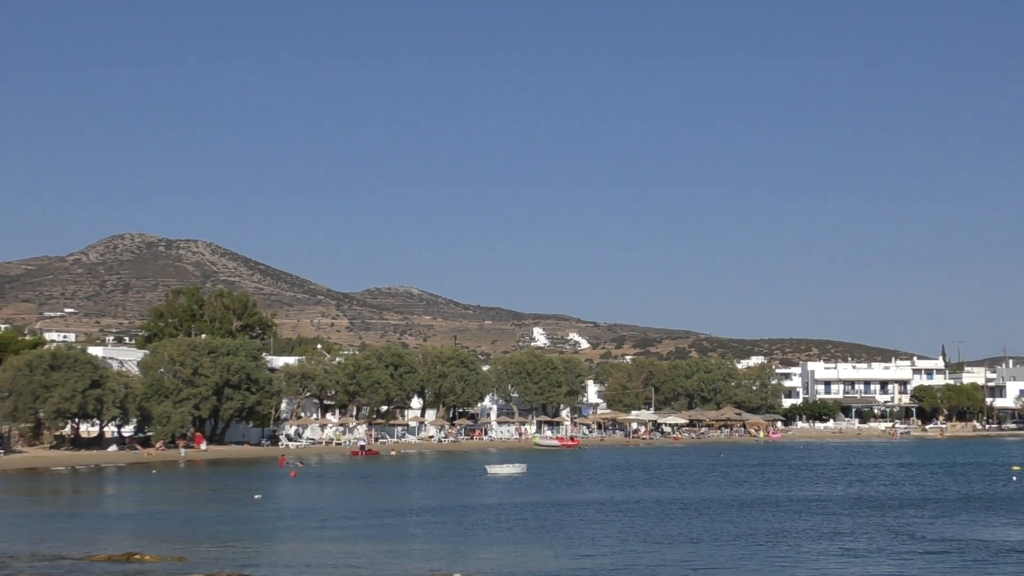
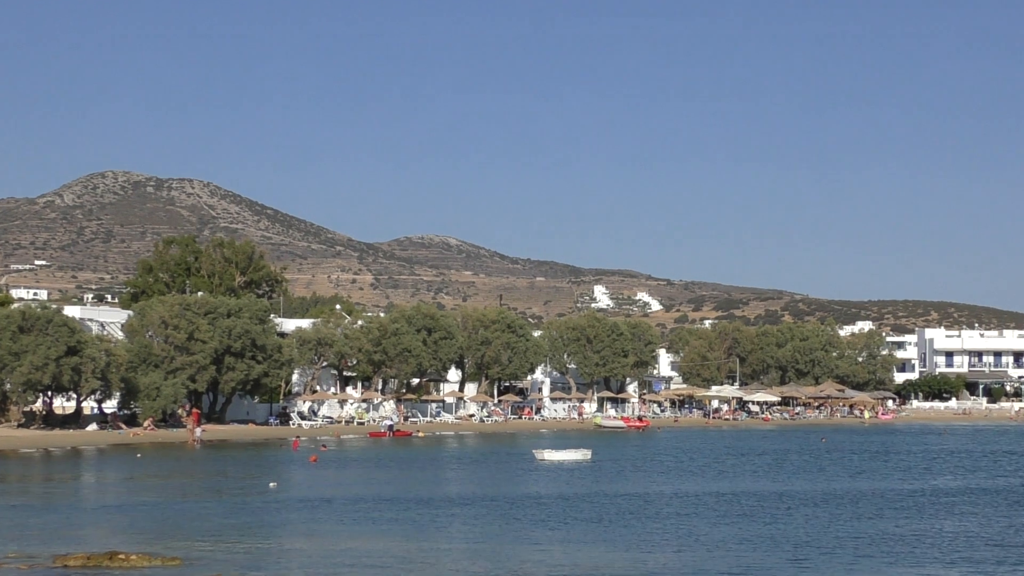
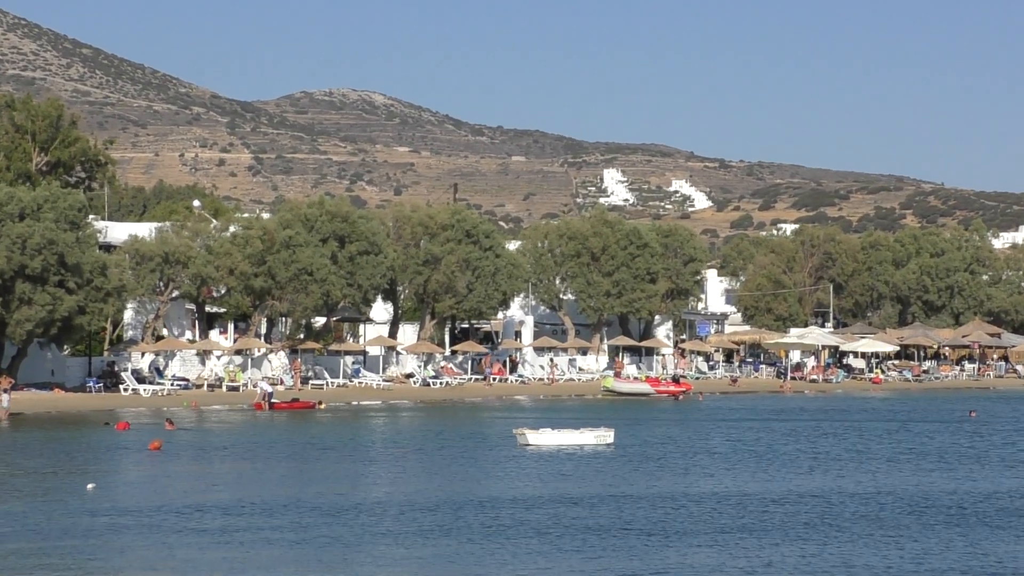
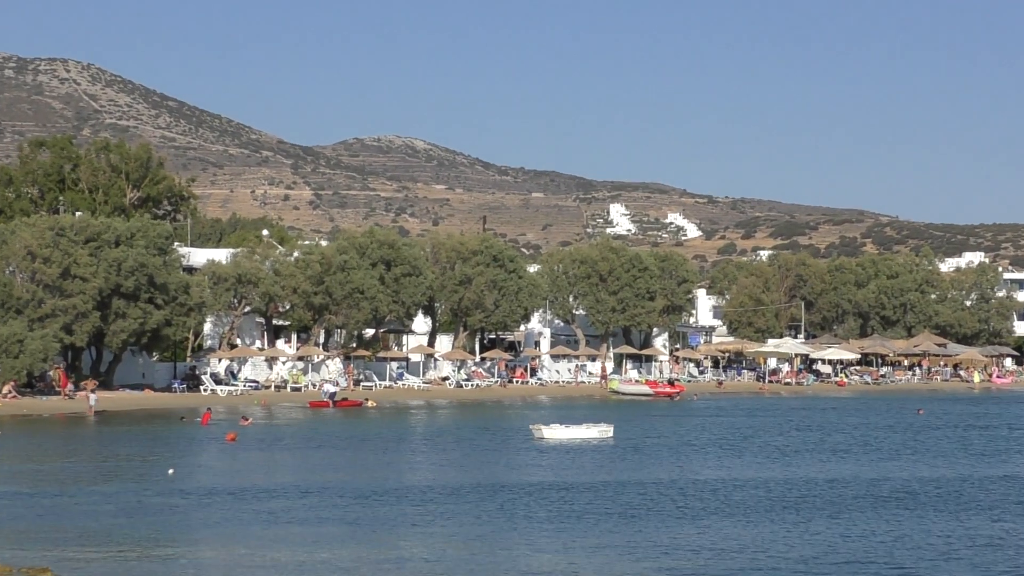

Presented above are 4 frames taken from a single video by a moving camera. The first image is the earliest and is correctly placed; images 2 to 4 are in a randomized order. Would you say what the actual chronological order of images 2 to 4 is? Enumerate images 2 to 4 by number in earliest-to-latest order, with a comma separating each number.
2, 4, 3
